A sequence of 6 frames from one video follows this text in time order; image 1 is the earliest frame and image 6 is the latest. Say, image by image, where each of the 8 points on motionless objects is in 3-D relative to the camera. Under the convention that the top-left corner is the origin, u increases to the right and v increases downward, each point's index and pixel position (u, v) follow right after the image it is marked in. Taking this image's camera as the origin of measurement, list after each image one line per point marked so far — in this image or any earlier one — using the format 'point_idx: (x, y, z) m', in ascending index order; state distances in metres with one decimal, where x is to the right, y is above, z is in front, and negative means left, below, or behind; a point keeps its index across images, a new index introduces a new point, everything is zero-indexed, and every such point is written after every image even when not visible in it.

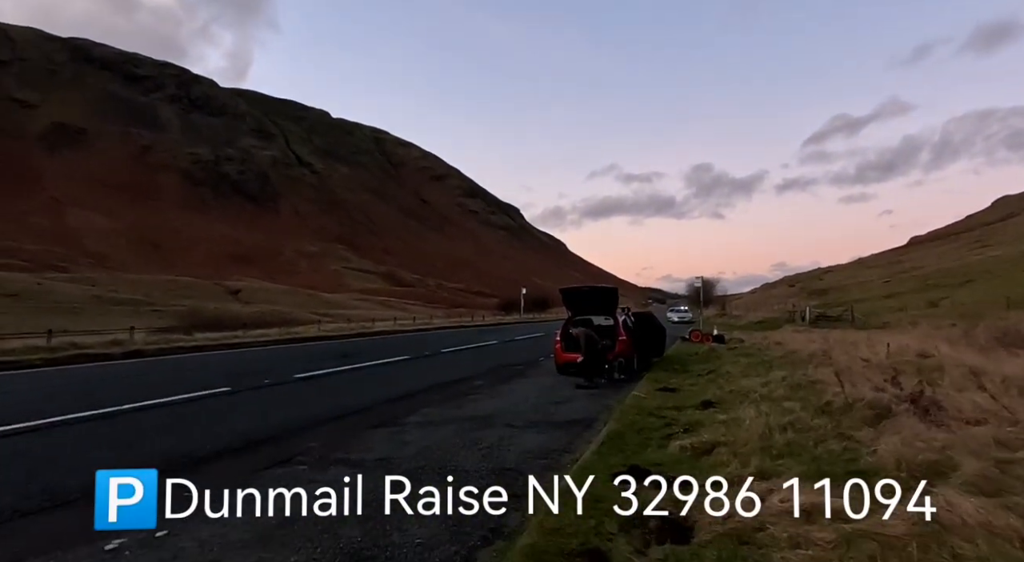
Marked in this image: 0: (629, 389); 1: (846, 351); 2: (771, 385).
0: (+2.6, -2.5, +14.0) m
1: (+9.0, -1.9, +16.6) m
2: (+5.0, -2.0, +11.9) m
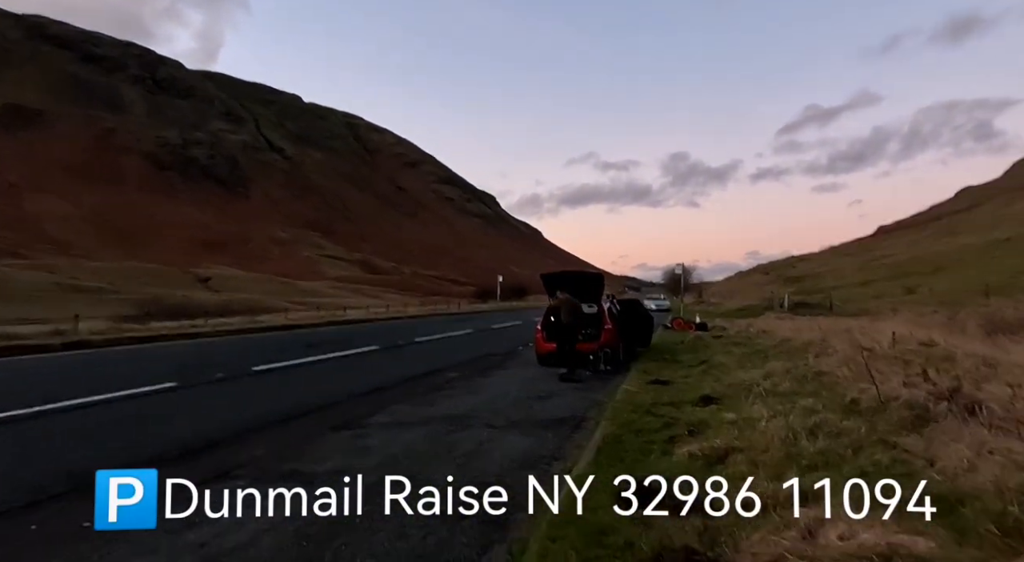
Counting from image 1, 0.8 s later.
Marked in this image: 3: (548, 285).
0: (+2.2, -2.1, +12.9) m
1: (+8.4, -1.5, +15.7) m
2: (+4.6, -1.7, +10.9) m
3: (+1.0, -0.1, +16.7) m
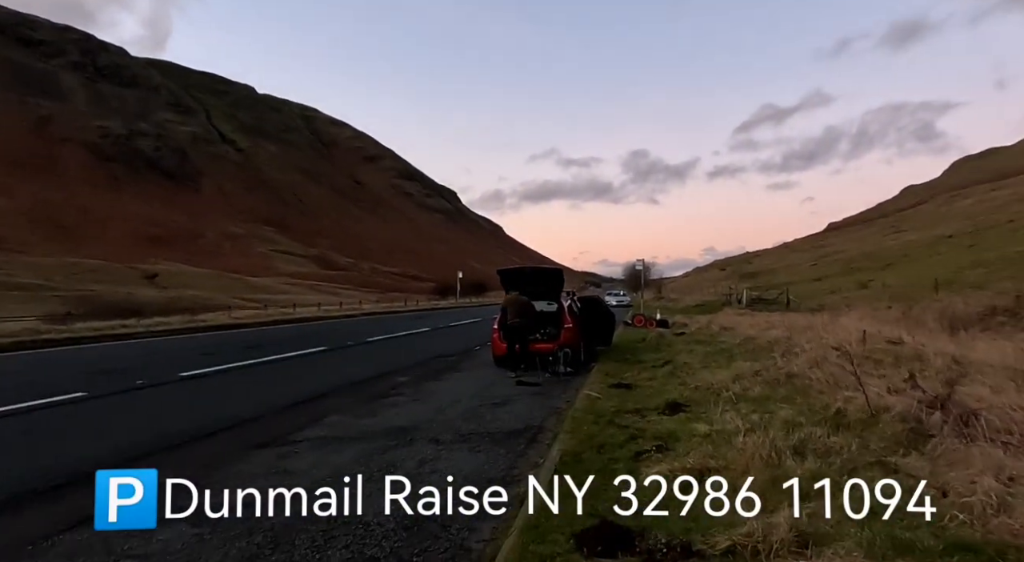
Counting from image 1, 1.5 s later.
0: (+1.3, -2.1, +12.1) m
1: (+7.3, -1.4, +15.2) m
2: (+3.8, -1.6, +10.2) m
3: (-0.2, 0.0, +15.8) m
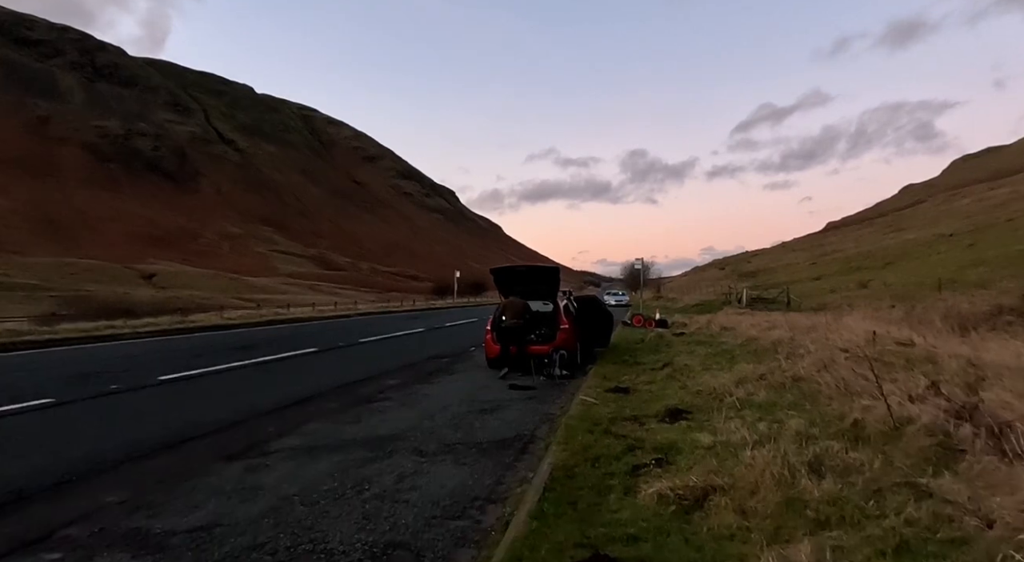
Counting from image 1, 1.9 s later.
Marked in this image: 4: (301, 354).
0: (+1.1, -2.0, +11.5) m
1: (+7.2, -1.4, +14.7) m
2: (+3.7, -1.6, +9.7) m
3: (-0.4, 0.0, +15.2) m
4: (-6.4, -2.2, +18.9) m
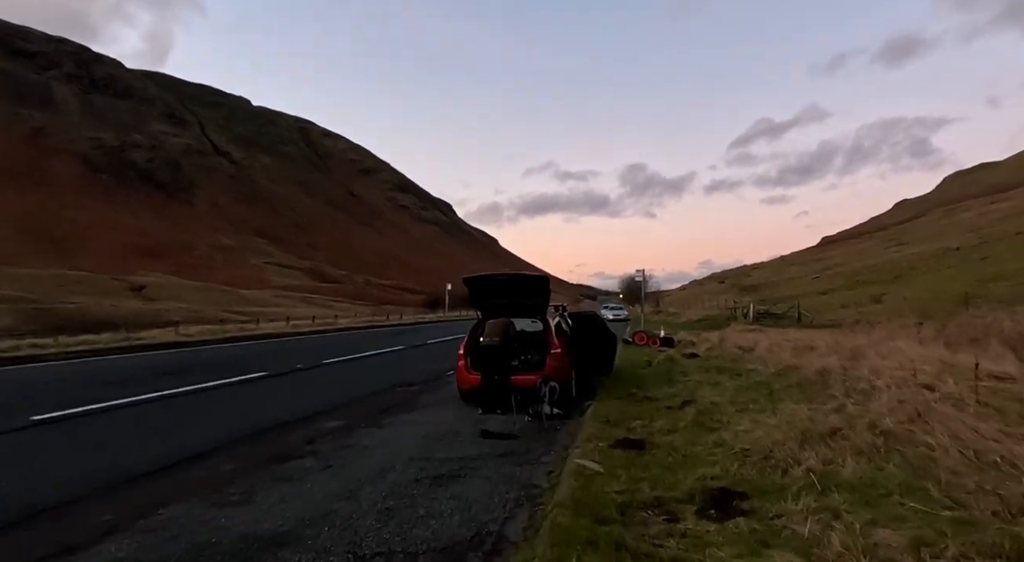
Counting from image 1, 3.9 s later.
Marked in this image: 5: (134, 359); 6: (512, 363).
0: (+0.7, -2.2, +8.5) m
1: (+6.8, -1.6, +11.7) m
2: (+3.3, -1.8, +6.7) m
3: (-0.7, -0.2, +12.2) m
4: (-6.9, -2.5, +15.9) m
5: (-12.1, -2.5, +19.8) m
6: (0.0, -1.5, +11.2) m
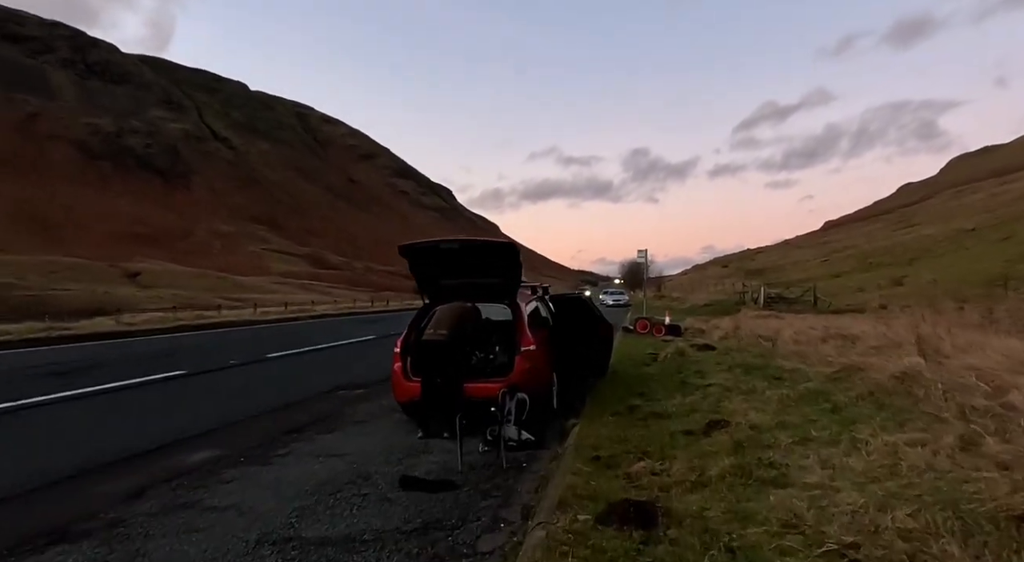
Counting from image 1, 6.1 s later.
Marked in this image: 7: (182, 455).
0: (+0.1, -1.9, +5.3) m
1: (+6.2, -1.2, +8.4) m
2: (+2.7, -1.4, +3.4) m
3: (-1.3, +0.2, +8.9) m
4: (-7.4, -2.1, +12.6) m
5: (-12.7, -1.9, +16.6) m
6: (-0.6, -1.1, +7.9) m
7: (-3.9, -2.0, +7.4) m
